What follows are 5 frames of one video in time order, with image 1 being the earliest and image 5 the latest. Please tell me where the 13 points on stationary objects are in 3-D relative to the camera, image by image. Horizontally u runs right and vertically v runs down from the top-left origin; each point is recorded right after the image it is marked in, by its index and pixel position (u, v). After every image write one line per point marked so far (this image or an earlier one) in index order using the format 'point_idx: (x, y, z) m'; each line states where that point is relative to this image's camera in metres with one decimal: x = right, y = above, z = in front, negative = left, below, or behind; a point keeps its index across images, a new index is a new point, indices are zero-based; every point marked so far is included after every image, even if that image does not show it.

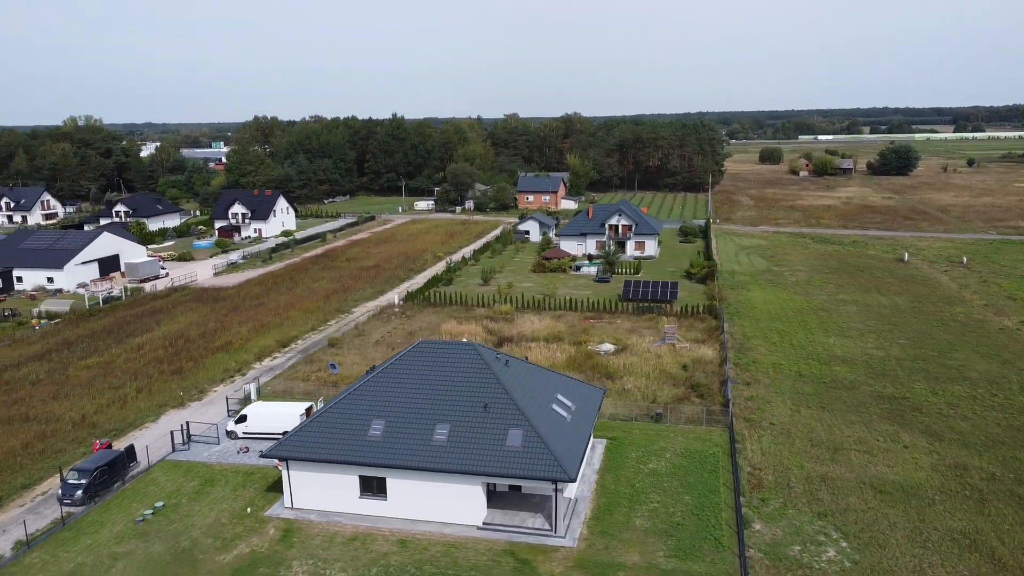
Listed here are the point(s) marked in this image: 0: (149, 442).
0: (-8.1, -3.5, +17.9) m
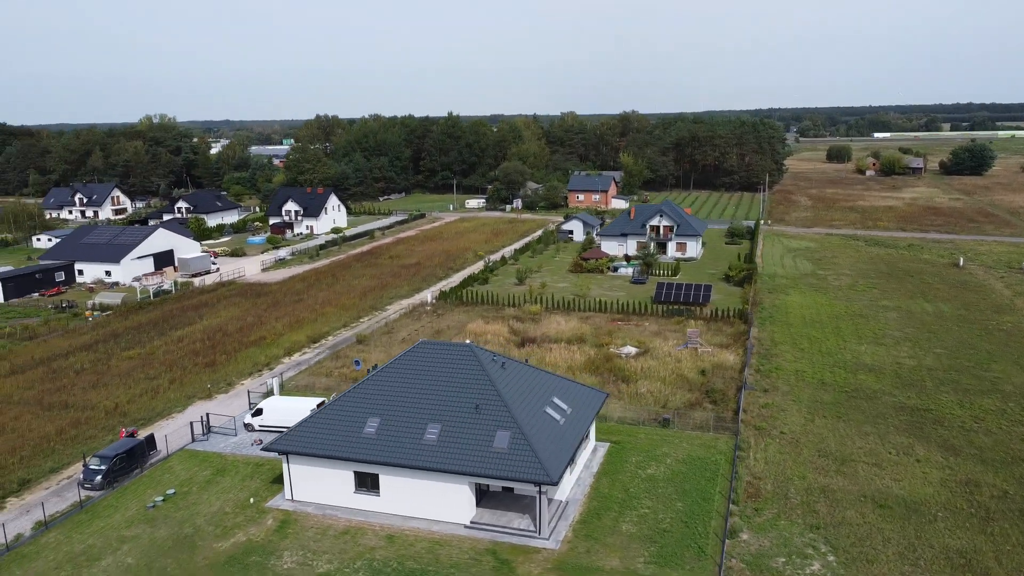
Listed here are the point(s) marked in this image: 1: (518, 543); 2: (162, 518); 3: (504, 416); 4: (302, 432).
0: (-8.0, -3.4, +18.8) m
1: (+0.1, -4.4, +13.7) m
2: (-6.6, -4.3, +15.0) m
3: (-0.2, -2.3, +14.5) m
4: (-4.0, -2.8, +15.1) m
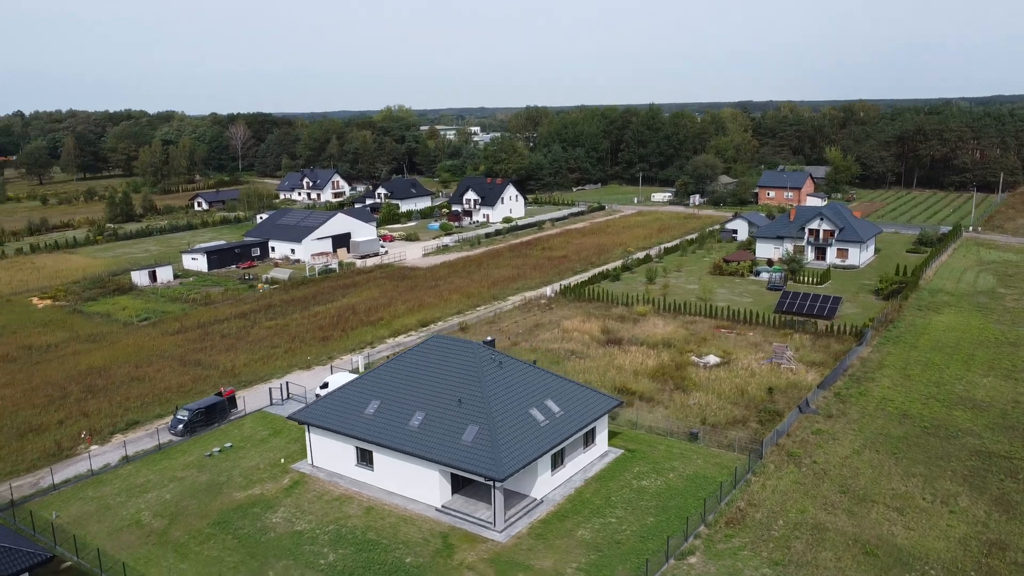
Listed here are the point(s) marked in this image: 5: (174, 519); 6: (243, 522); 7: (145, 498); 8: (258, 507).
0: (-6.9, -2.9, +21.9) m
1: (-0.7, -4.5, +14.6) m
2: (-6.8, -4.0, +17.8) m
3: (-0.6, -2.4, +15.4) m
4: (-4.1, -2.6, +17.2) m
5: (-6.6, -4.5, +15.5) m
6: (-5.2, -4.5, +15.3) m
7: (-7.6, -4.3, +16.4) m
8: (-5.0, -4.4, +15.9) m
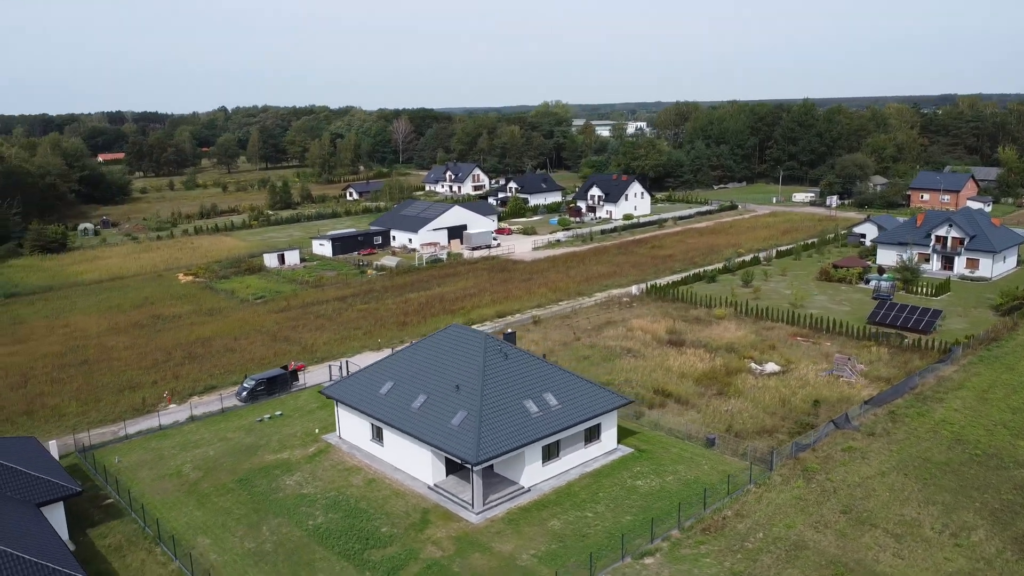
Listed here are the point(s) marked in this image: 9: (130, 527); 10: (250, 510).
0: (-5.6, -2.5, +23.8) m
1: (-1.2, -4.3, +15.5) m
2: (-6.4, -3.5, +19.8) m
3: (-0.8, -2.2, +16.2) m
4: (-3.9, -2.3, +18.6) m
5: (-6.7, -4.1, +17.6) m
6: (-5.3, -4.1, +17.1) m
7: (-7.4, -3.8, +18.7) m
8: (-5.1, -4.0, +17.6) m
9: (-7.3, -4.5, +15.2) m
10: (-5.2, -4.4, +15.9) m
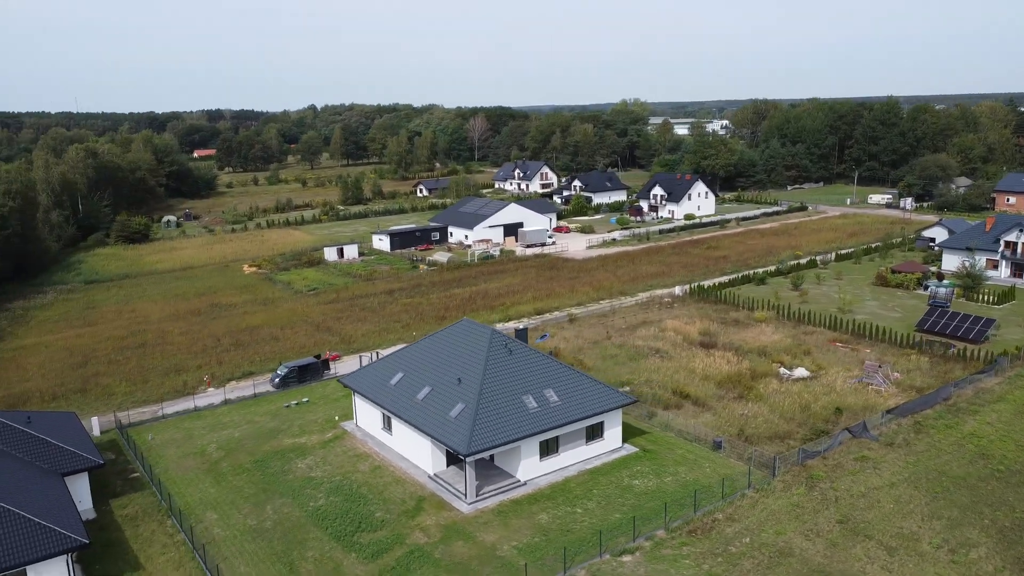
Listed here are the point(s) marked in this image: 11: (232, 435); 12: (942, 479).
0: (-4.8, -2.3, +24.7) m
1: (-1.3, -4.2, +15.9) m
2: (-6.0, -3.3, +20.8) m
3: (-0.8, -2.2, +16.6) m
4: (-3.6, -2.1, +19.3) m
5: (-6.6, -3.8, +18.6) m
6: (-5.3, -3.9, +17.9) m
7: (-7.2, -3.6, +19.7) m
8: (-5.0, -3.8, +18.4) m
9: (-7.4, -4.3, +16.2) m
10: (-5.3, -4.2, +16.7) m
11: (-6.9, -3.6, +19.6) m
12: (+8.9, -4.0, +16.6) m
